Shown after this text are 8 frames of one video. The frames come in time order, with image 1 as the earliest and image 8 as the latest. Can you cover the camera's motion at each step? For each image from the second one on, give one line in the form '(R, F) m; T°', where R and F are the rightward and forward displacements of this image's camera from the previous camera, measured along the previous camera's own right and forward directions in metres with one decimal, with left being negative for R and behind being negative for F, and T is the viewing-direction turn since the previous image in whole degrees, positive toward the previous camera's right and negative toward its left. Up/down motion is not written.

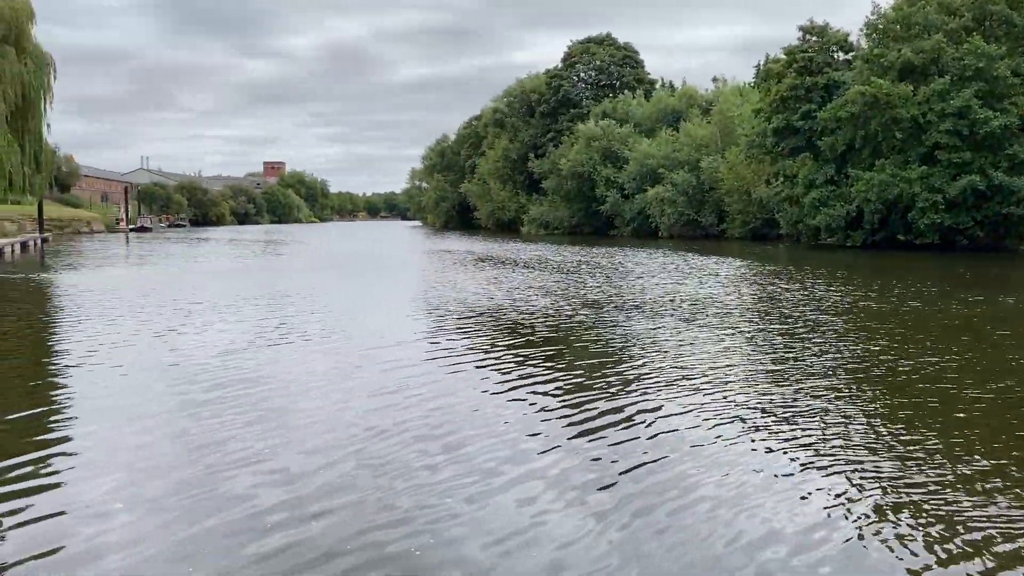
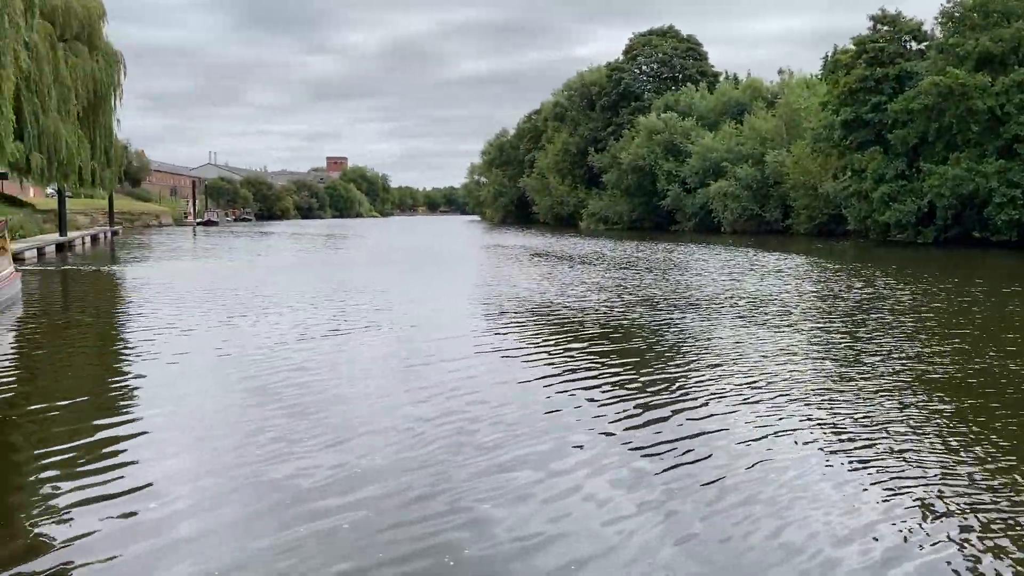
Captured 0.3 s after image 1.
(+0.1, +0.1) m; -4°
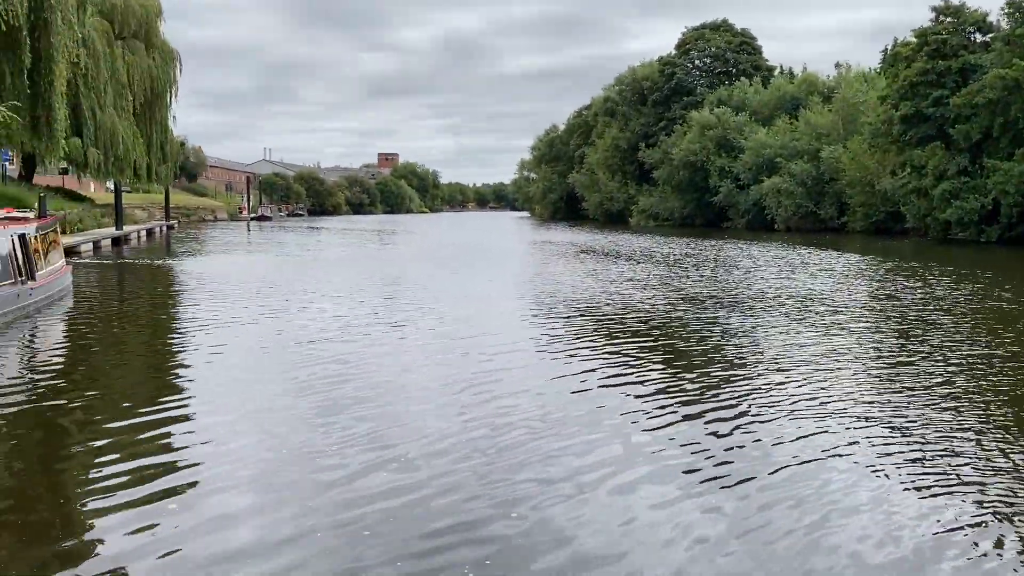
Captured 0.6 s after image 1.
(+0.1, +0.1) m; -4°
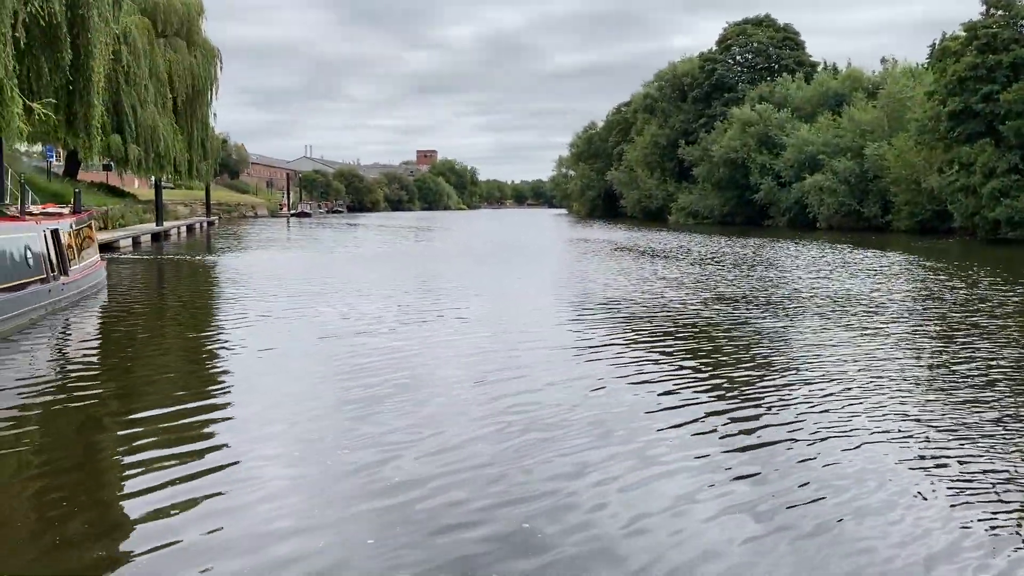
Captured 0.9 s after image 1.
(+0.1, +0.1) m; -3°
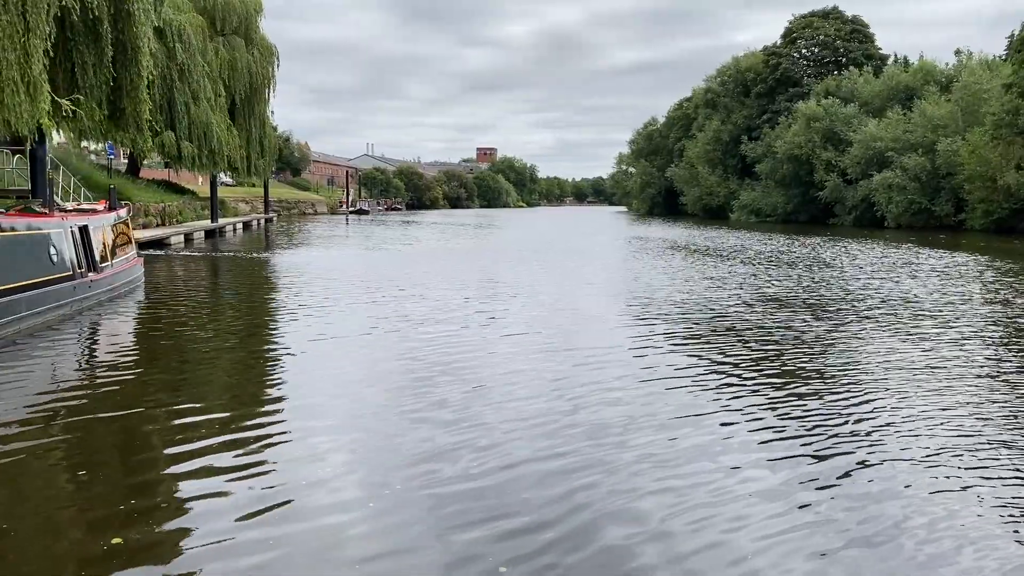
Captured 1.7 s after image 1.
(+0.3, +0.3) m; -4°
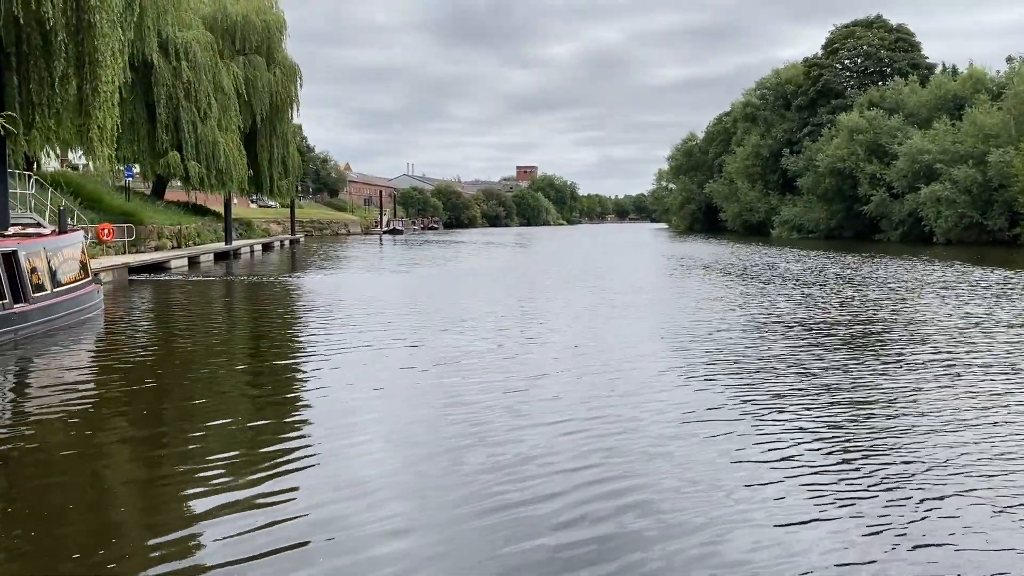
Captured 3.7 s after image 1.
(+0.6, +0.9) m; -3°
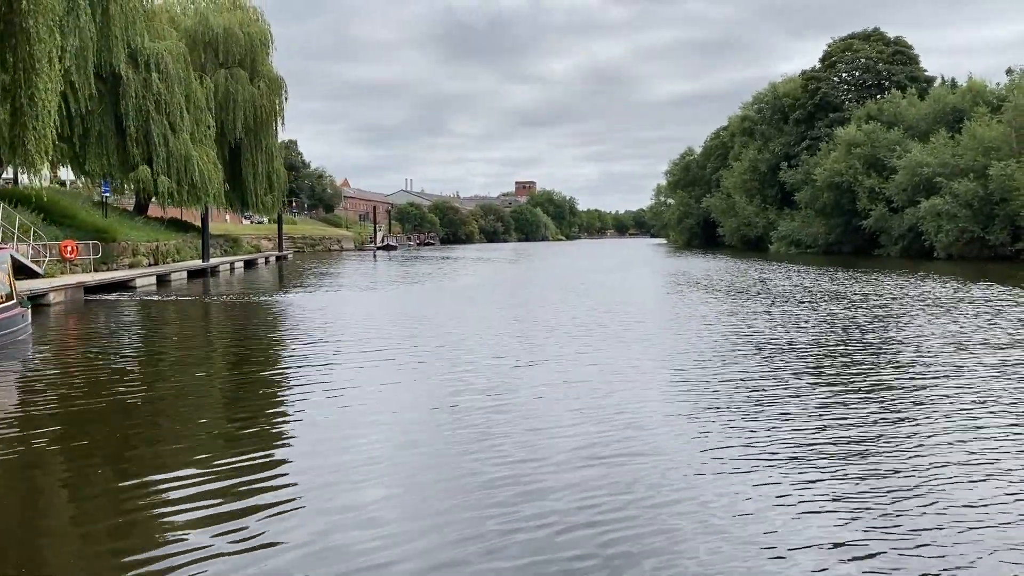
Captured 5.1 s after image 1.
(+0.3, +0.7) m; 0°
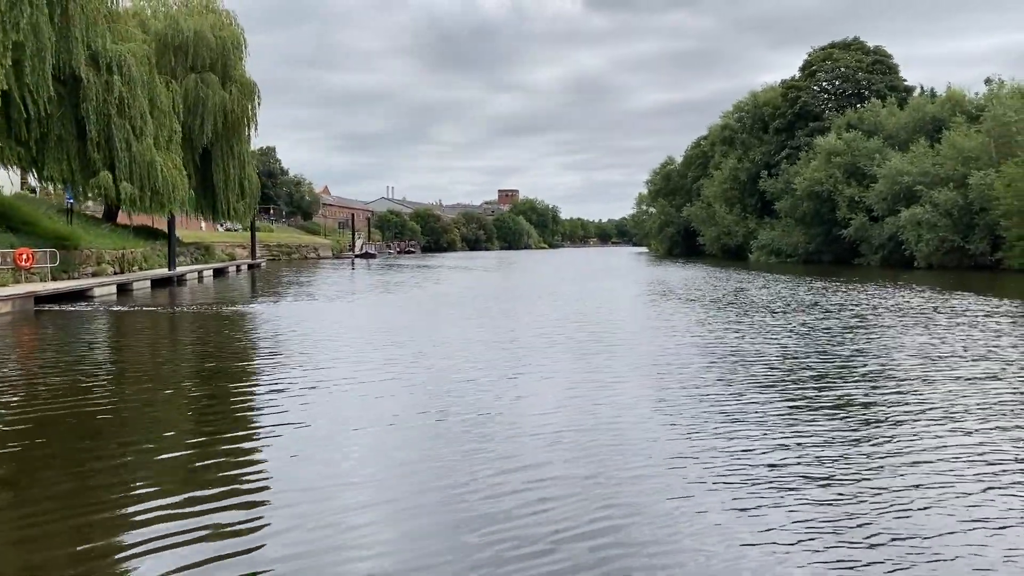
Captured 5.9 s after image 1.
(+0.1, +0.5) m; +1°
